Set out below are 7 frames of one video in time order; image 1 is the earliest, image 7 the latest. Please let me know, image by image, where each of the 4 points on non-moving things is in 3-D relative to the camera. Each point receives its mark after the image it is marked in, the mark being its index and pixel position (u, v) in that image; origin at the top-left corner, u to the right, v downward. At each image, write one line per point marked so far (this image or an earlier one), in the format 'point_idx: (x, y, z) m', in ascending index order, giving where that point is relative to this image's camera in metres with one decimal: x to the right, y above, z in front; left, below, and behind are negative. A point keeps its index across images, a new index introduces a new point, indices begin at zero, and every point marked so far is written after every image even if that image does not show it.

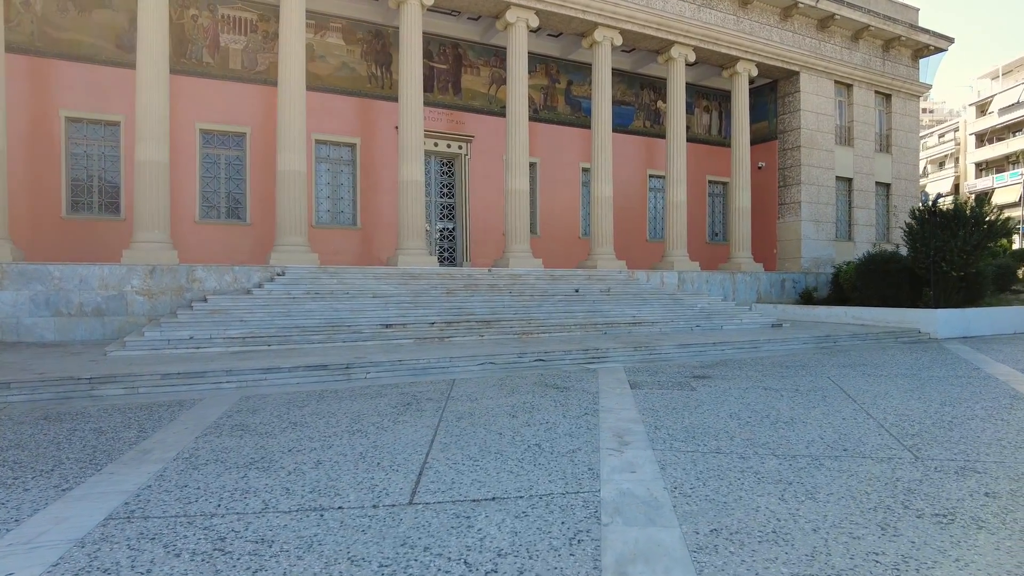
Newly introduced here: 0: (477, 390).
0: (-0.4, -1.1, +6.9) m
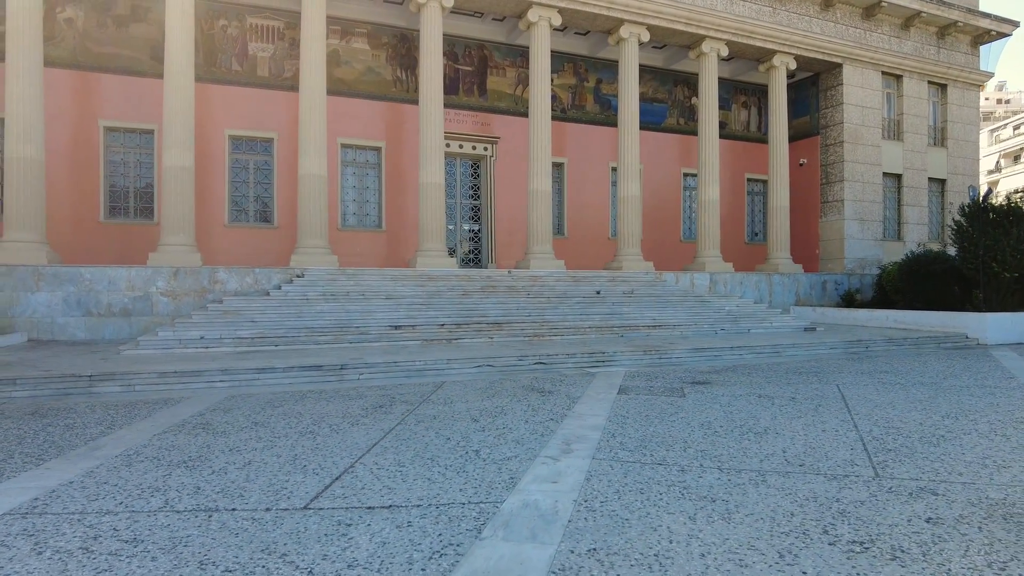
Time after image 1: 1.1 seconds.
0: (-0.6, -1.1, +6.8) m
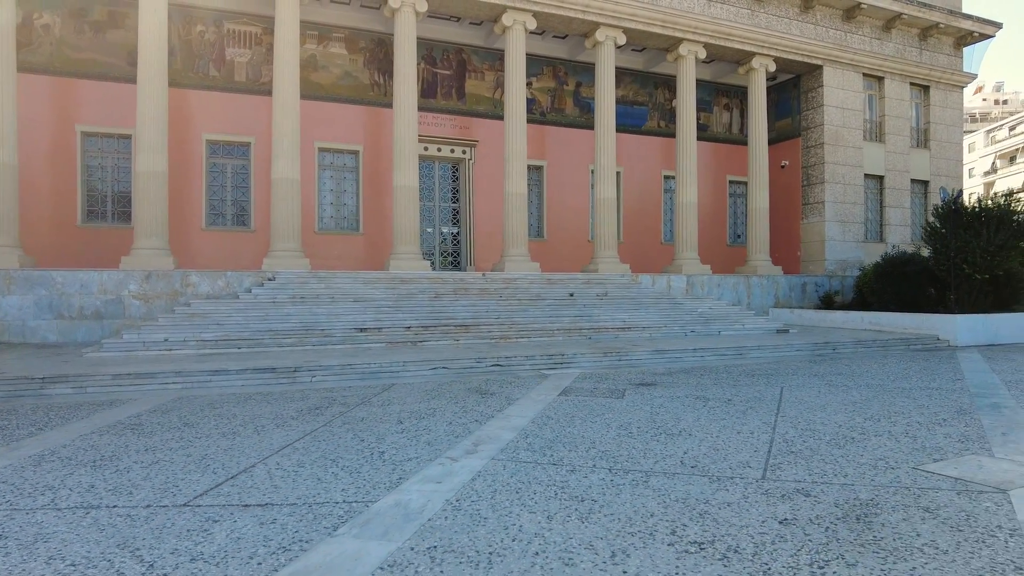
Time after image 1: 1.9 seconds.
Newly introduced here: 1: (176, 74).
0: (-1.2, -1.1, +6.9) m
1: (-7.1, +4.5, +13.7) m
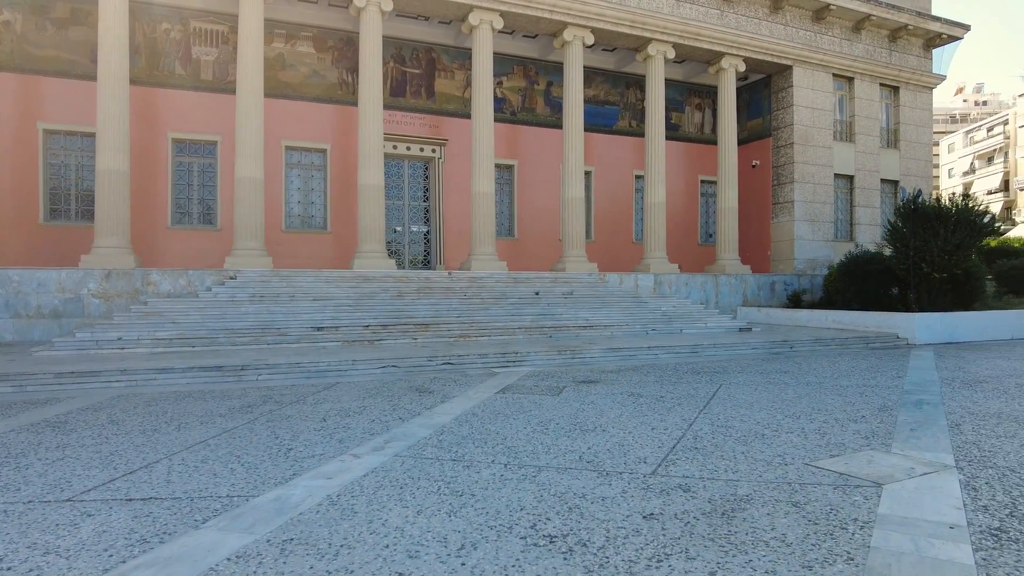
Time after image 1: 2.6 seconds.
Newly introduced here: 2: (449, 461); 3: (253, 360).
0: (-1.8, -1.1, +6.9) m
1: (-7.8, +4.6, +13.7) m
2: (-0.4, -1.1, +4.1) m
3: (-3.4, -0.9, +8.6) m
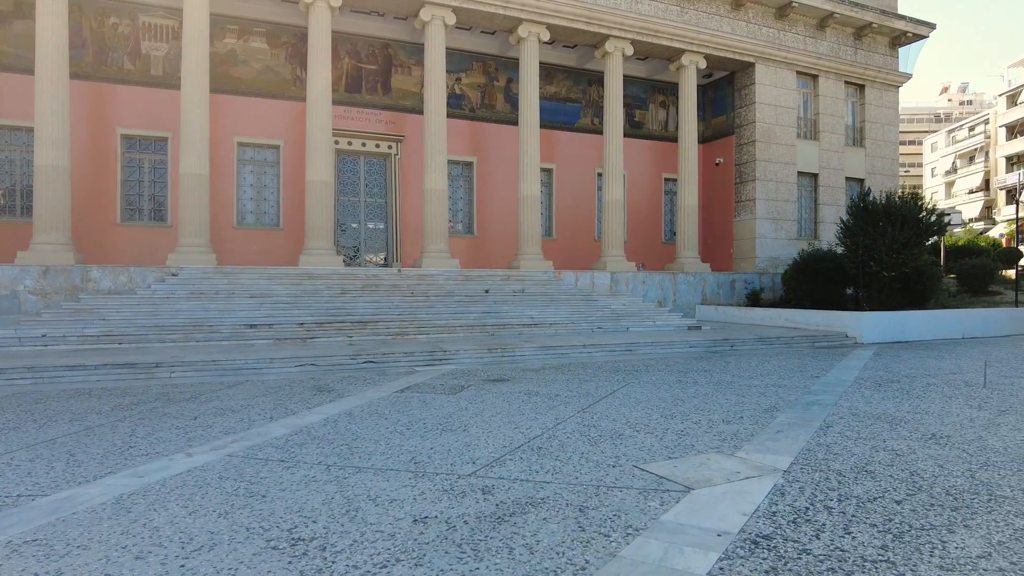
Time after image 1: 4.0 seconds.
0: (-2.9, -1.1, +6.8) m
1: (-8.9, +4.6, +13.6) m
2: (-1.4, -1.1, +4.0) m
3: (-4.5, -0.9, +8.5) m
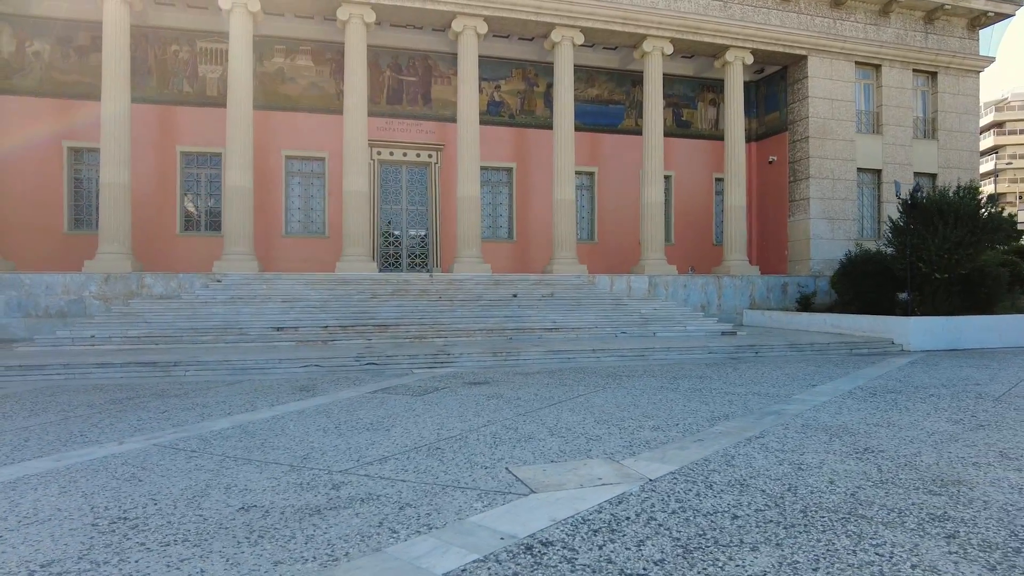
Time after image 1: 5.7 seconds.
0: (-3.2, -1.1, +7.3) m
1: (-8.2, +4.5, +14.9) m
2: (-2.2, -1.1, +4.3) m
3: (-4.5, -1.0, +9.2) m
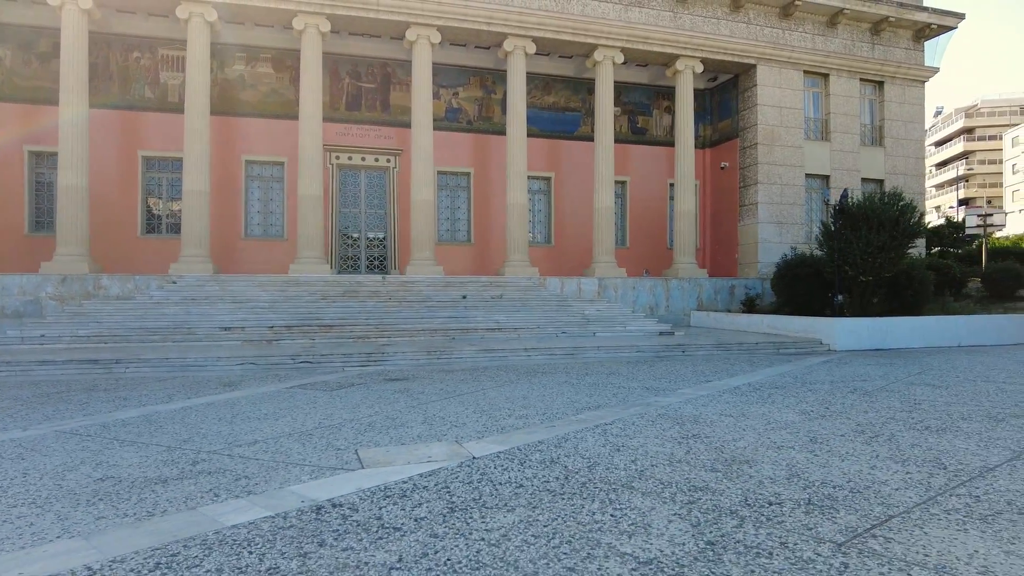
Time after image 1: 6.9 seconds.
0: (-4.2, -1.1, +7.7) m
1: (-9.3, +4.5, +15.3) m
2: (-3.2, -1.1, +4.7) m
3: (-5.6, -1.0, +9.6) m
